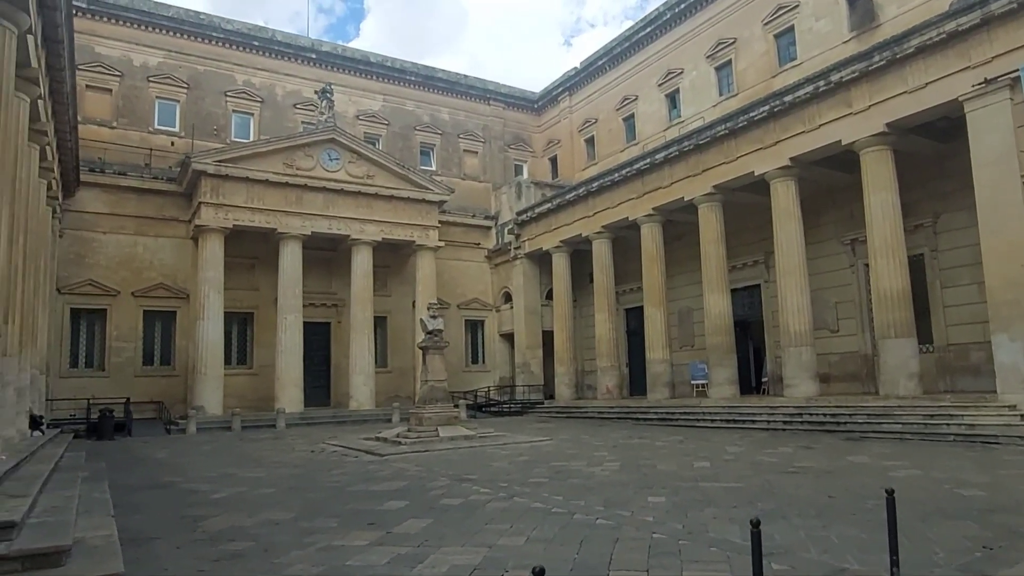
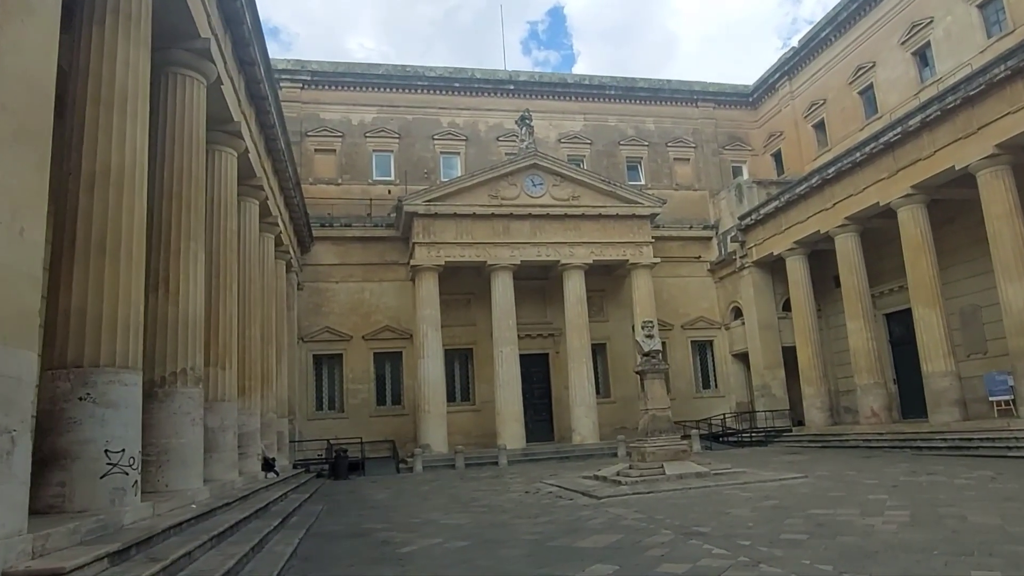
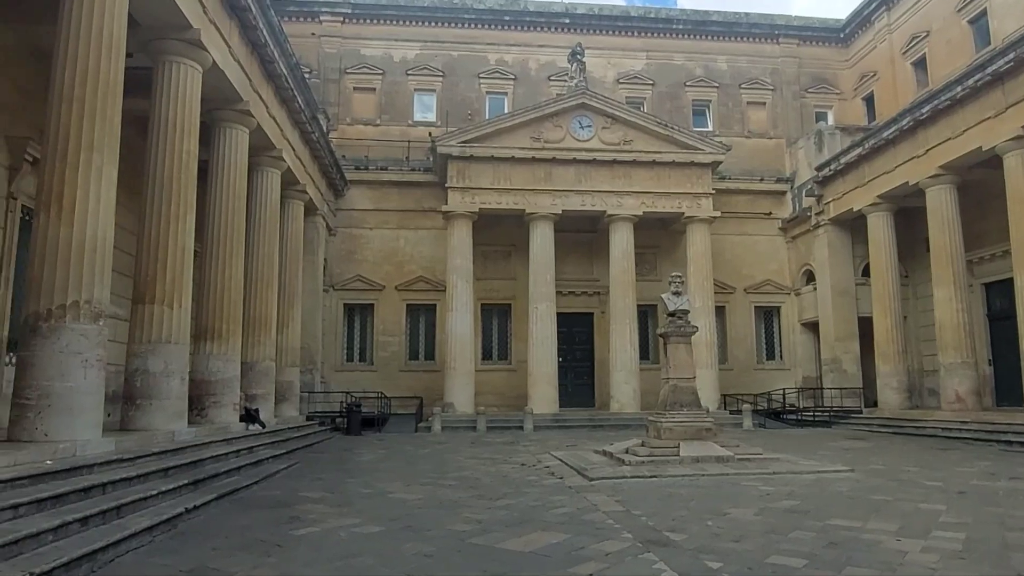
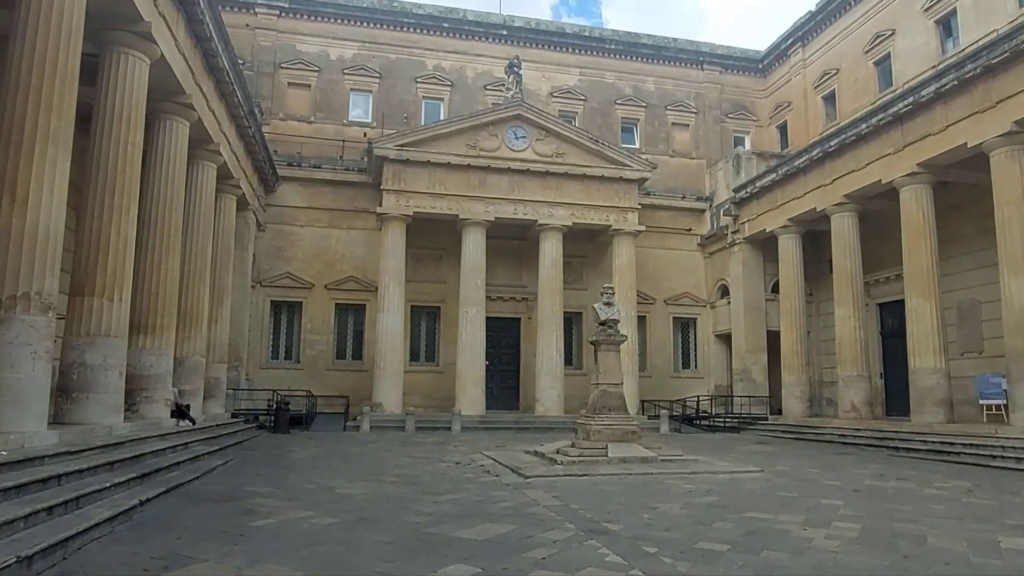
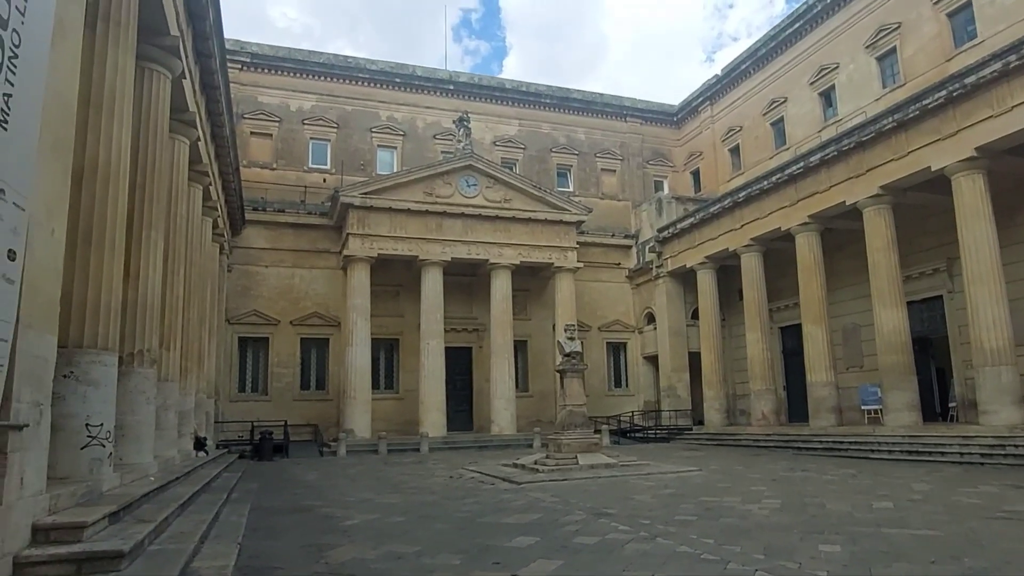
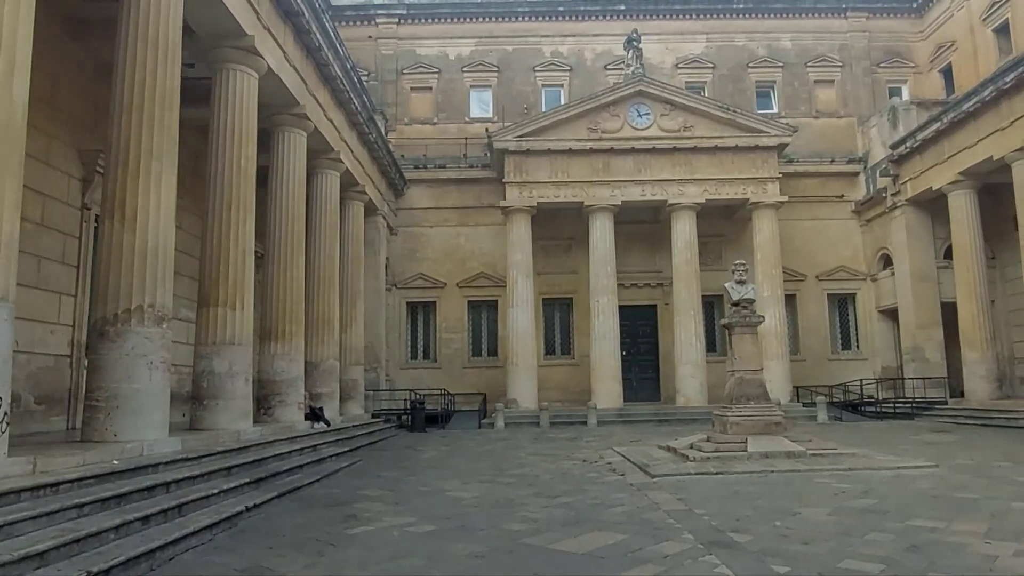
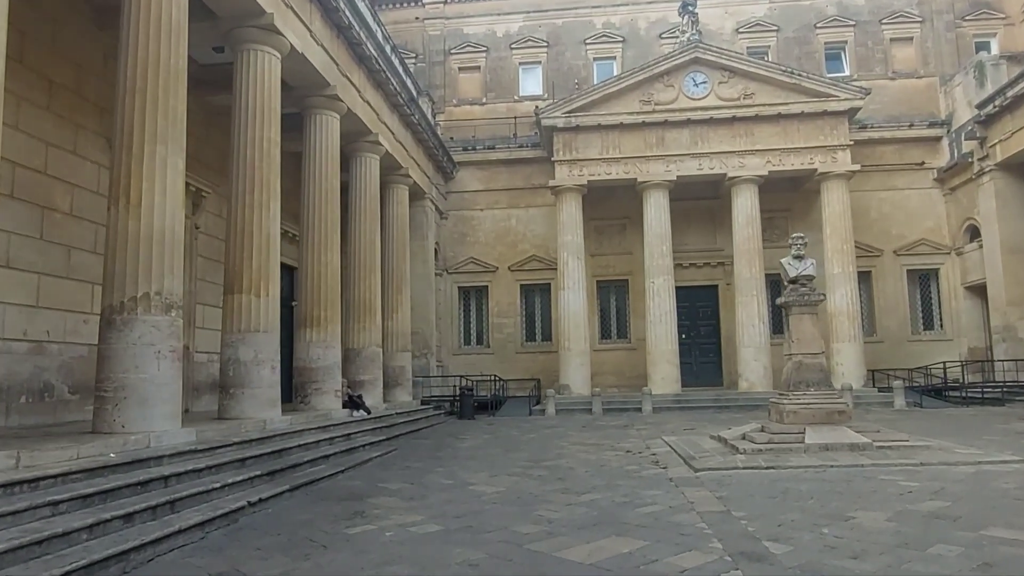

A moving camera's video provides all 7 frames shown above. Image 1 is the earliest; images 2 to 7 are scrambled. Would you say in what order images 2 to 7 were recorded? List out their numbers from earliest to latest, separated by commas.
5, 2, 4, 3, 6, 7
